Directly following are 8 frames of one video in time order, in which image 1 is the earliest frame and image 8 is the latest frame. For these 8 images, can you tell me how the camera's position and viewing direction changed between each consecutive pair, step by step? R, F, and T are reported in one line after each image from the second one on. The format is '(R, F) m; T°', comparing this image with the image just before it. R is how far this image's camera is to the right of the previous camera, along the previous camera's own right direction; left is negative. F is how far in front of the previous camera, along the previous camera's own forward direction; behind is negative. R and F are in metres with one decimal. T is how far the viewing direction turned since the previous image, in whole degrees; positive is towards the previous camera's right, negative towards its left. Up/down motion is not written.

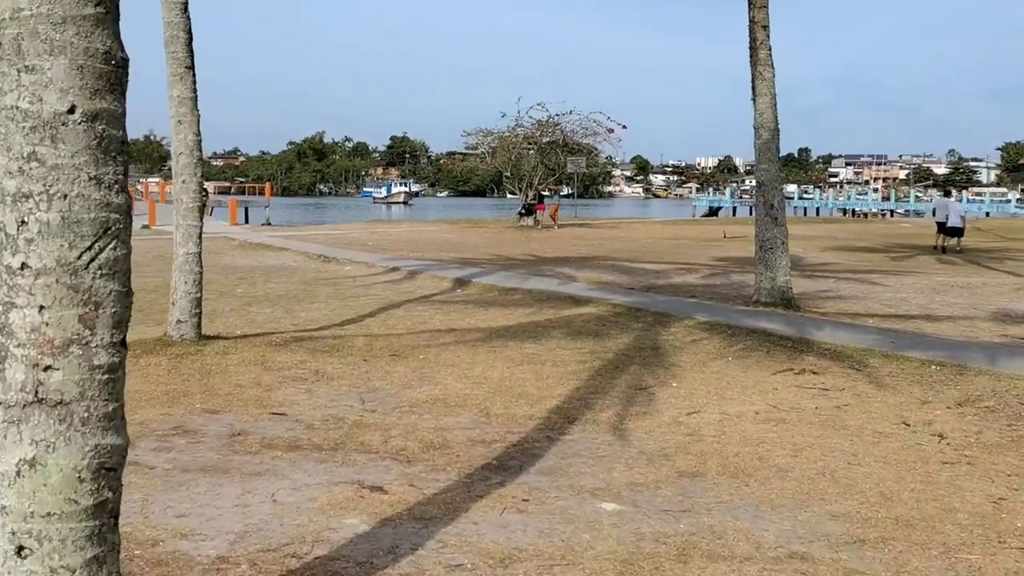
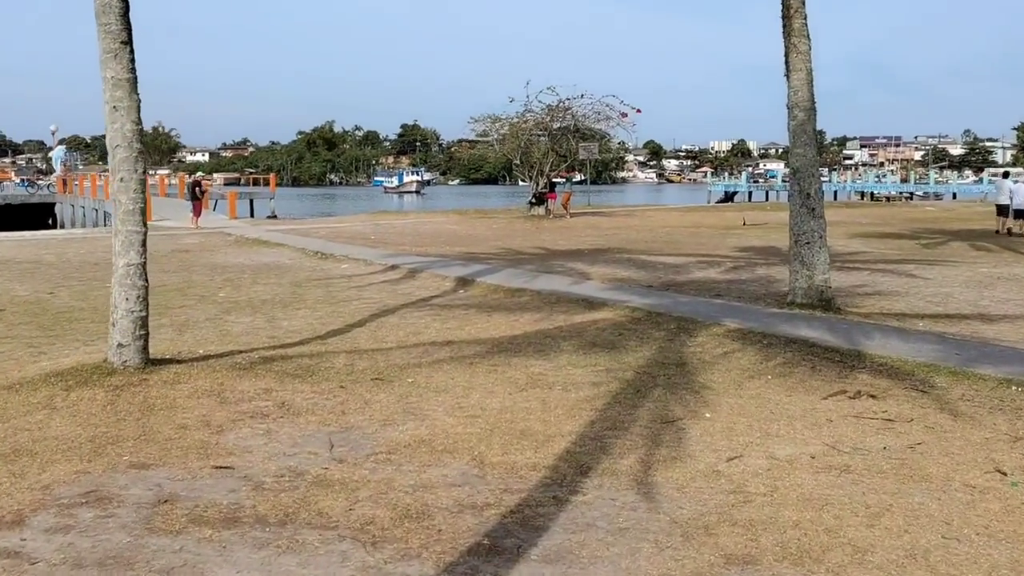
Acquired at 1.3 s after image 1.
(+0.1, +1.3) m; -1°
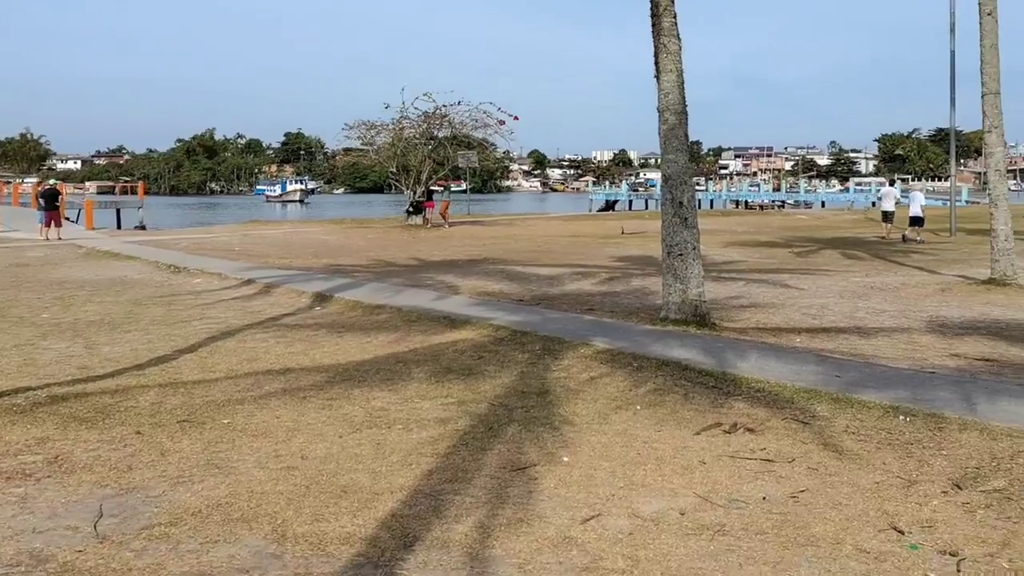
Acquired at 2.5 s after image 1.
(+0.4, +0.9) m; +7°
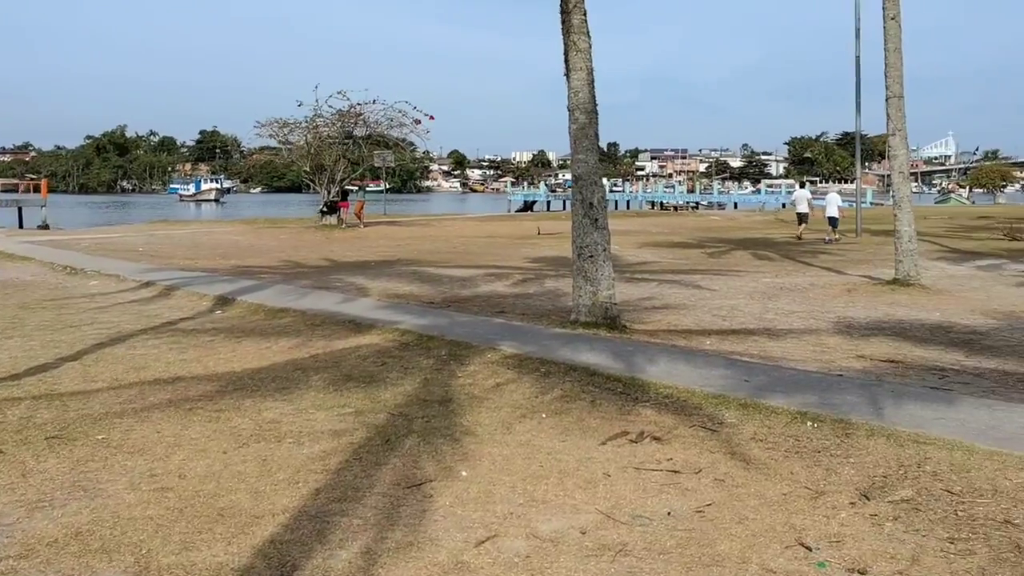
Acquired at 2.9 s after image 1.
(+0.1, +0.3) m; +5°
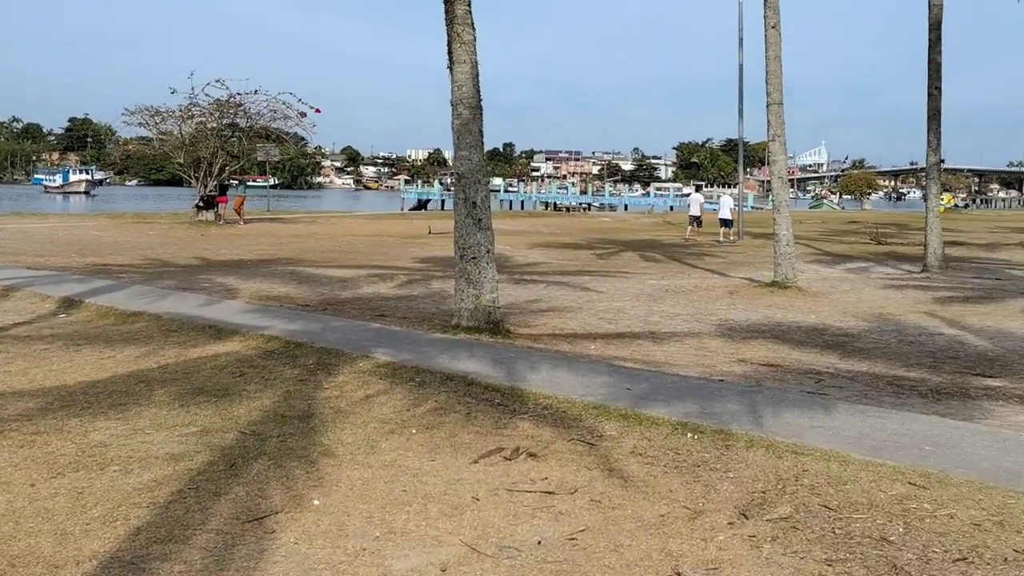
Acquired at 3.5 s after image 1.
(+0.2, +0.4) m; +7°
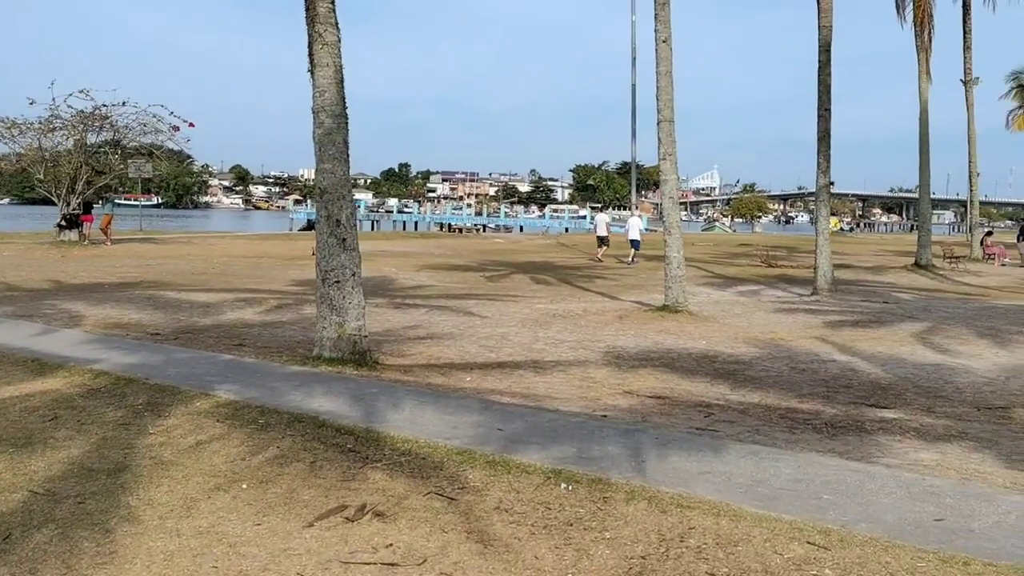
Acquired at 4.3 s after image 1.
(+0.3, +0.8) m; +6°
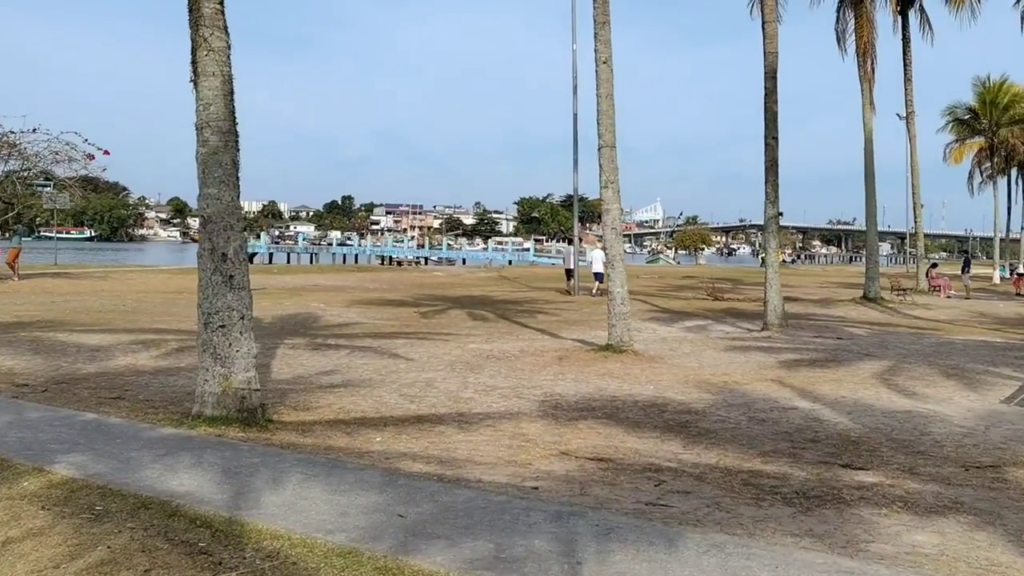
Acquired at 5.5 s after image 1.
(+0.2, +1.2) m; +3°
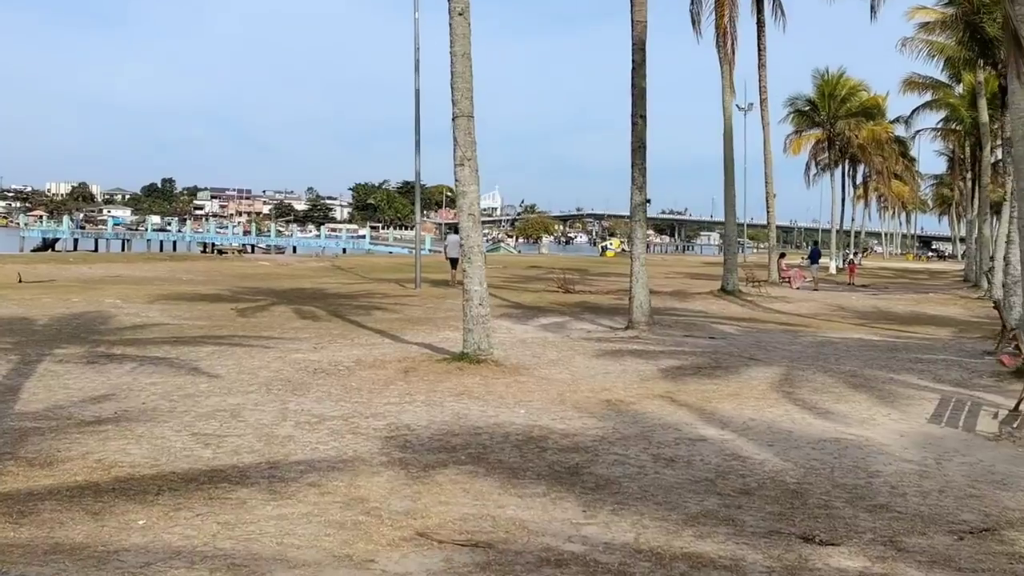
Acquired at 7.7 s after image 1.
(0.0, +2.1) m; +10°
